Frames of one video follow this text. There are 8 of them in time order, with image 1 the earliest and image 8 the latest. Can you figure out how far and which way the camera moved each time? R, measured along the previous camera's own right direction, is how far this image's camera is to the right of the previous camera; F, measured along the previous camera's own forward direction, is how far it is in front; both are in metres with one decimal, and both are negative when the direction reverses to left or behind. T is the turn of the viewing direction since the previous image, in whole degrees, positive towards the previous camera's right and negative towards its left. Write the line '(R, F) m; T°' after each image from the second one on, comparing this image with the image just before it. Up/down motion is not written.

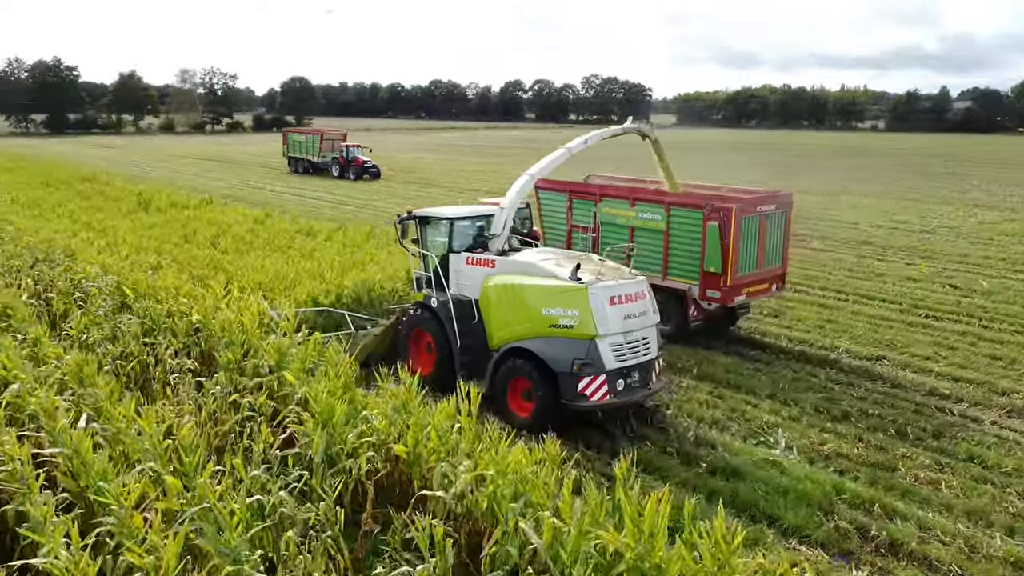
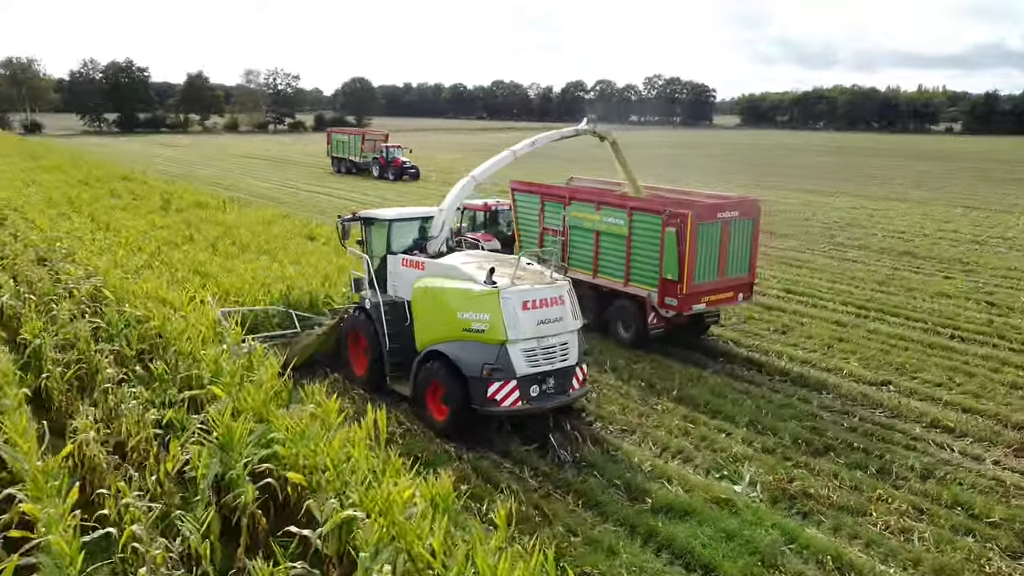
(+1.0, +0.5) m; -4°
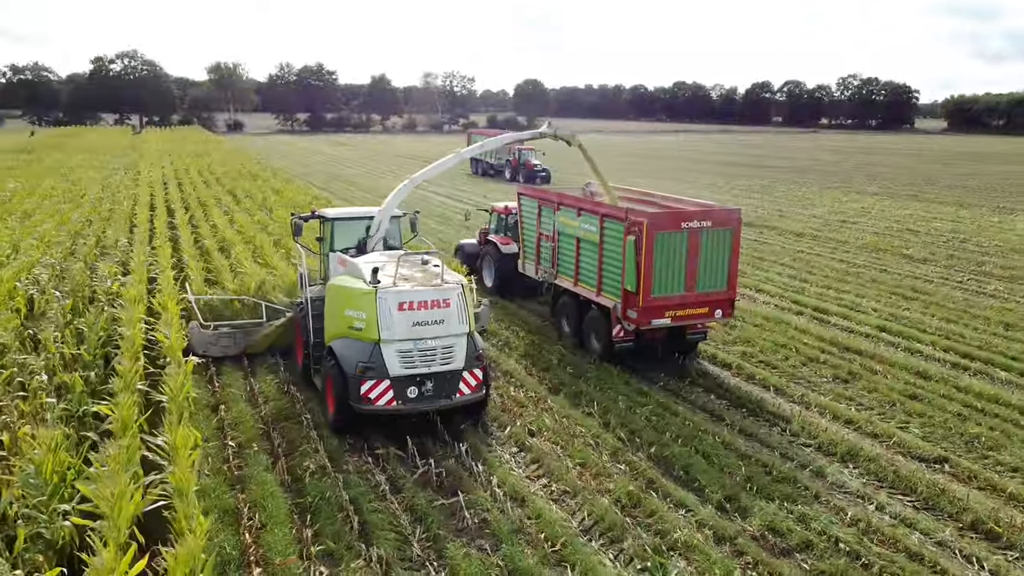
(+1.9, +1.1) m; -13°
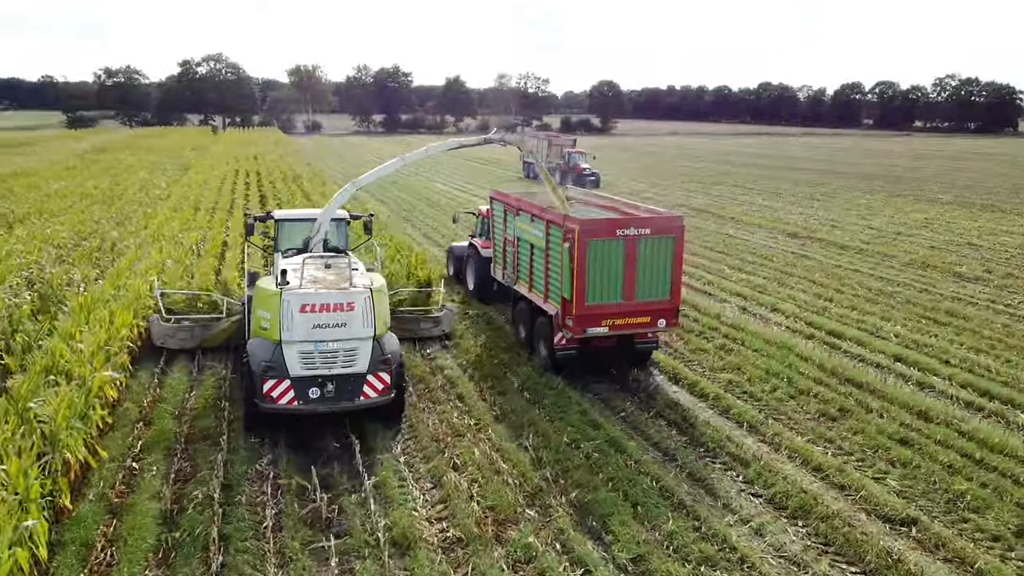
(+1.3, +0.7) m; -6°
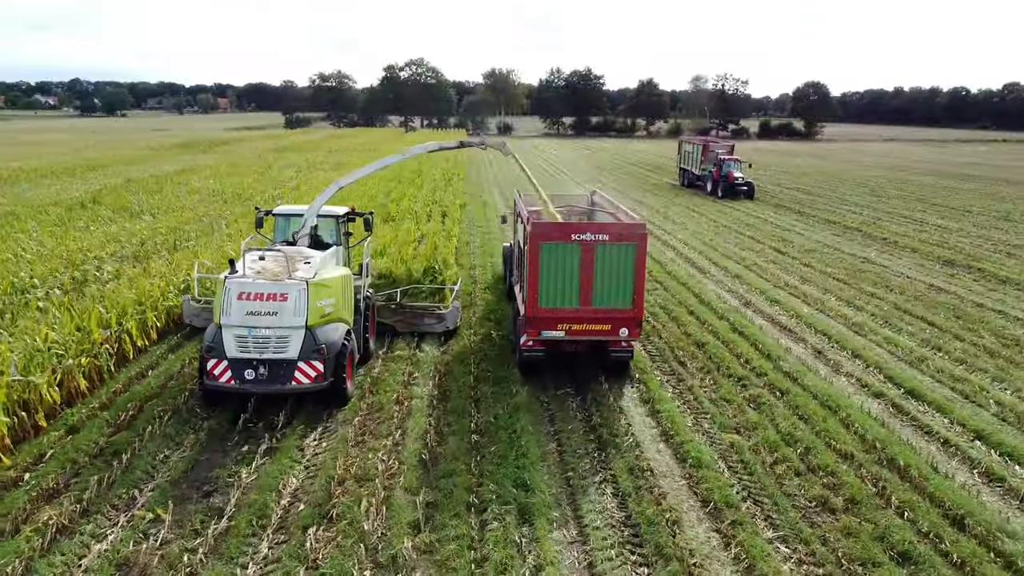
(+2.2, +1.3) m; -14°
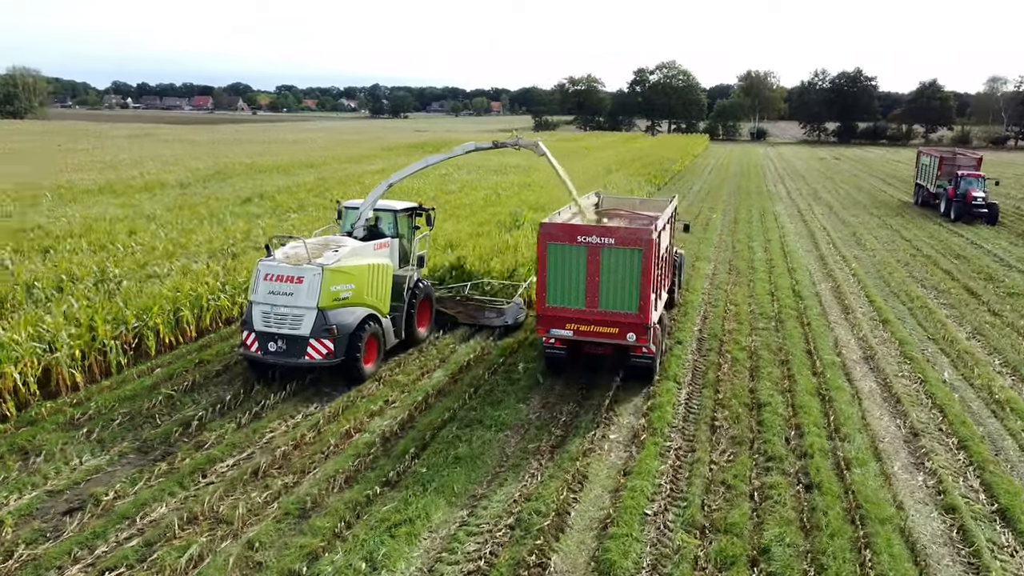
(+2.6, +1.6) m; -18°
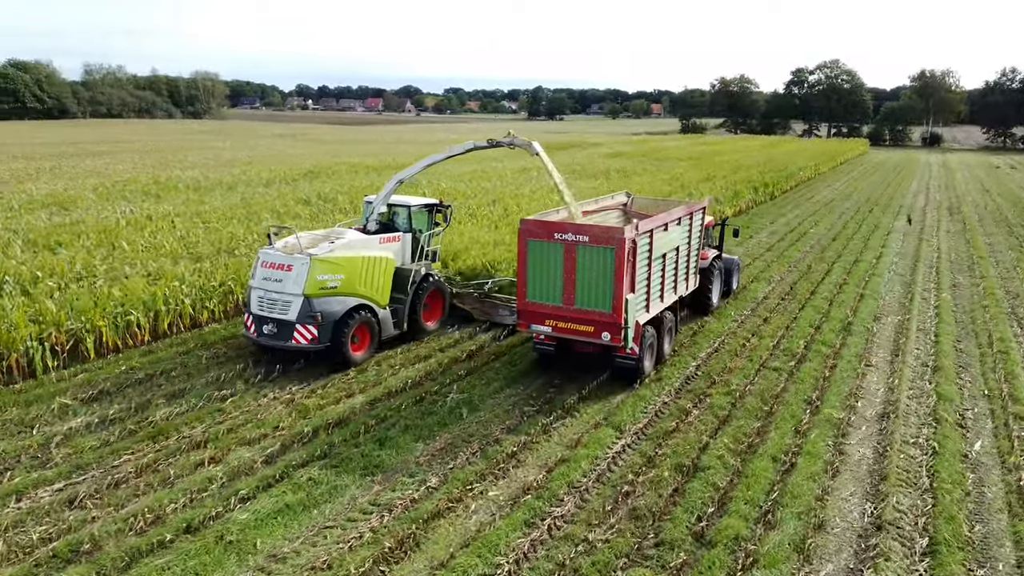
(+2.3, +1.3) m; -11°
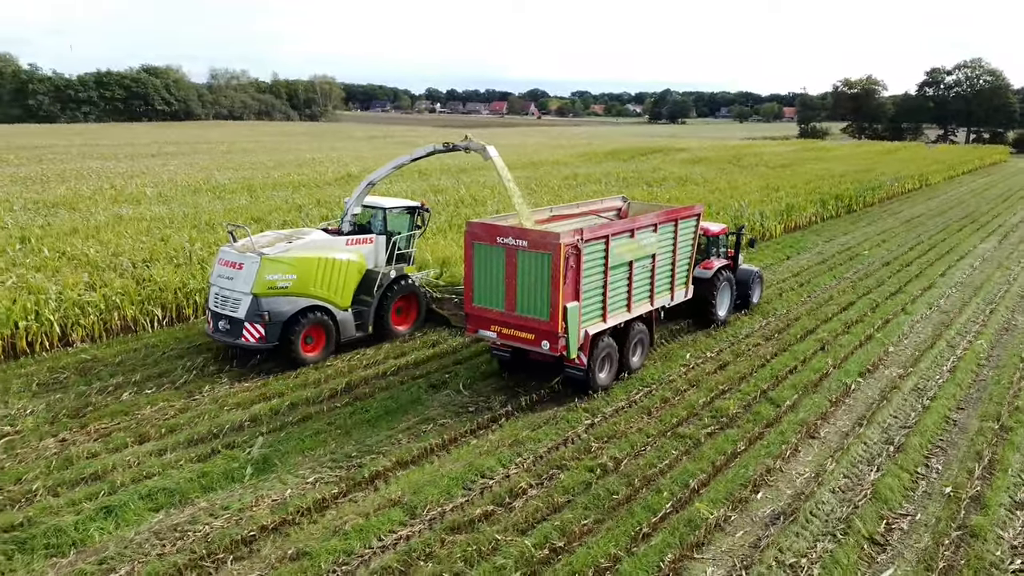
(+2.7, +1.8) m; -9°
